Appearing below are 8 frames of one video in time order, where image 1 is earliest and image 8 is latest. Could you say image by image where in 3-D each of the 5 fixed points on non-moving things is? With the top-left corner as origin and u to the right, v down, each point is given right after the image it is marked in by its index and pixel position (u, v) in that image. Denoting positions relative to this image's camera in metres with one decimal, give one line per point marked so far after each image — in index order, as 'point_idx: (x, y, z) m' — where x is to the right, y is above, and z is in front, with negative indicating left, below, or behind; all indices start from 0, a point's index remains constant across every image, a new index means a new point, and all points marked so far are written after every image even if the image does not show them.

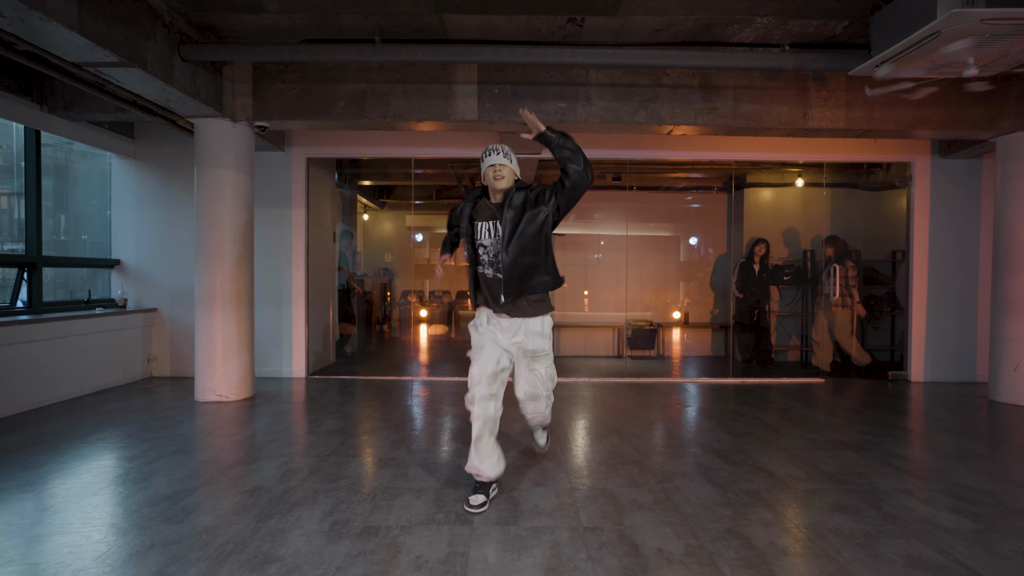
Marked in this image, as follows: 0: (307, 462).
0: (-1.1, -1.0, +3.8) m
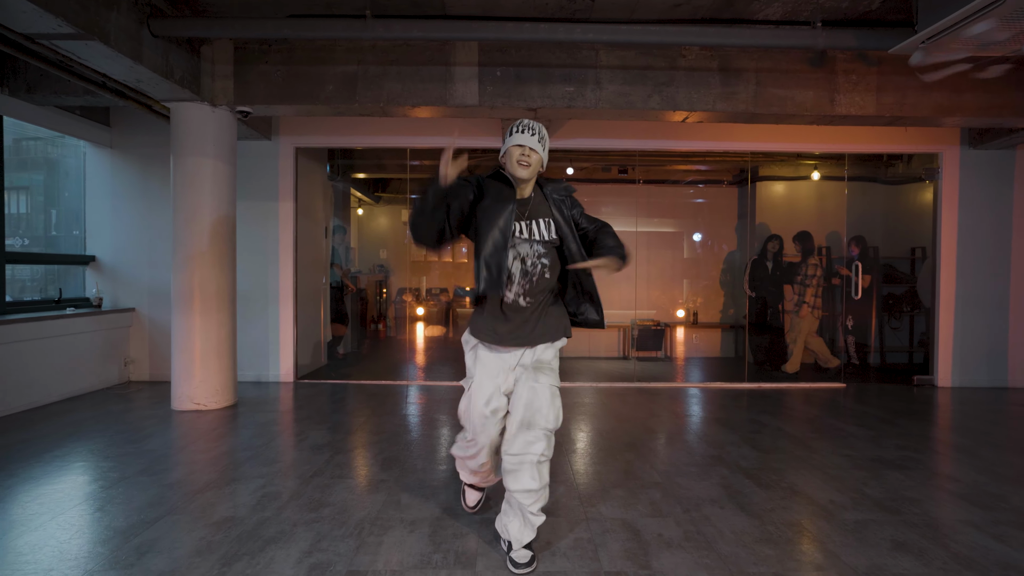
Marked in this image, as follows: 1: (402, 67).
0: (-1.1, -1.0, +3.4) m
1: (-0.8, +1.6, +5.0) m
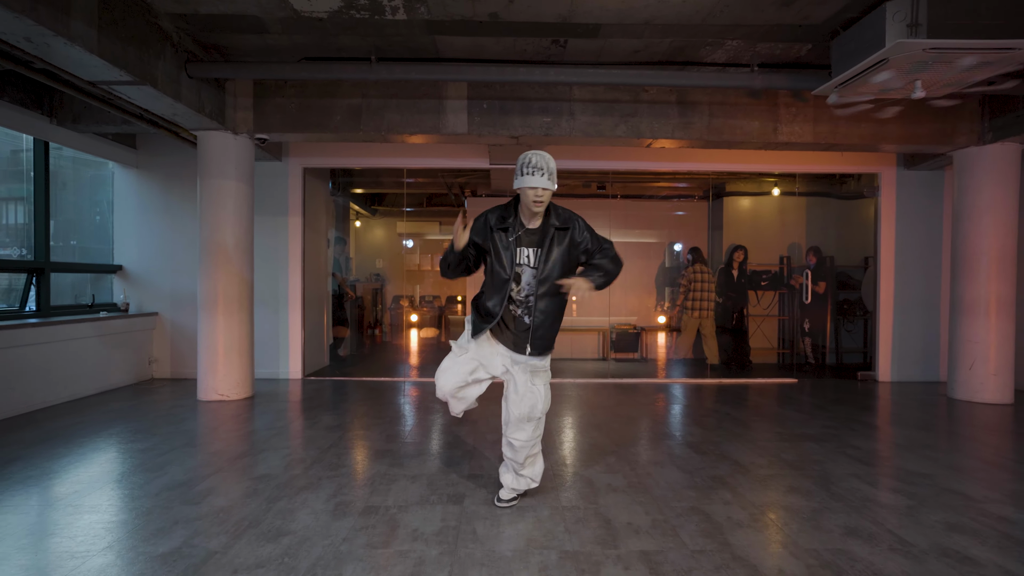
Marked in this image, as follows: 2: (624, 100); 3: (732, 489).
0: (-1.2, -1.0, +4.1) m
1: (-0.9, +1.5, +5.7) m
2: (+0.9, +1.6, +5.7) m
3: (+1.1, -1.0, +3.3) m
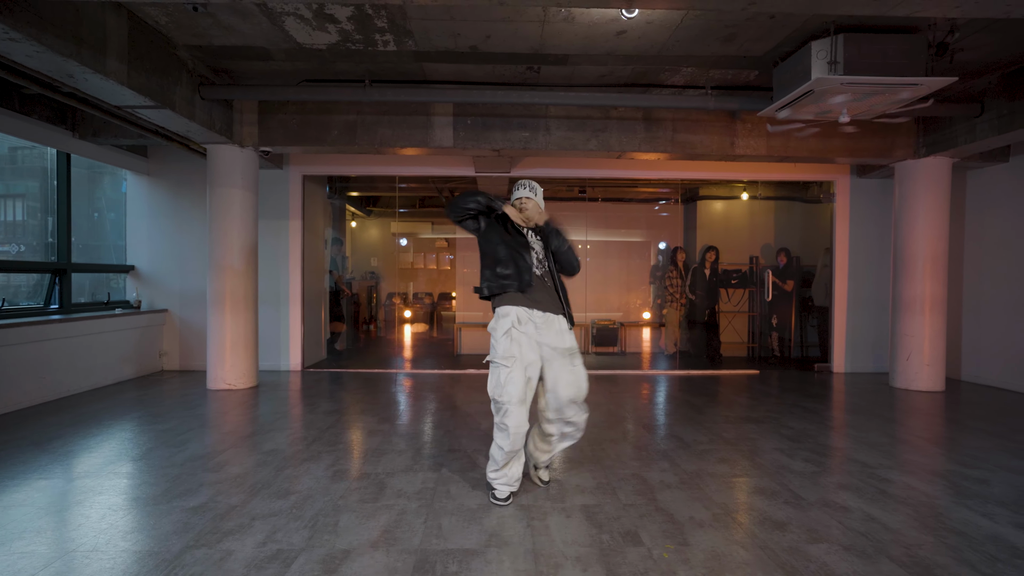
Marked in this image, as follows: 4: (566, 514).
0: (-1.4, -1.0, +4.6) m
1: (-1.1, +1.6, +6.3) m
2: (+0.8, +1.6, +6.3) m
3: (+0.9, -1.0, +3.9) m
4: (+0.2, -1.0, +3.0) m
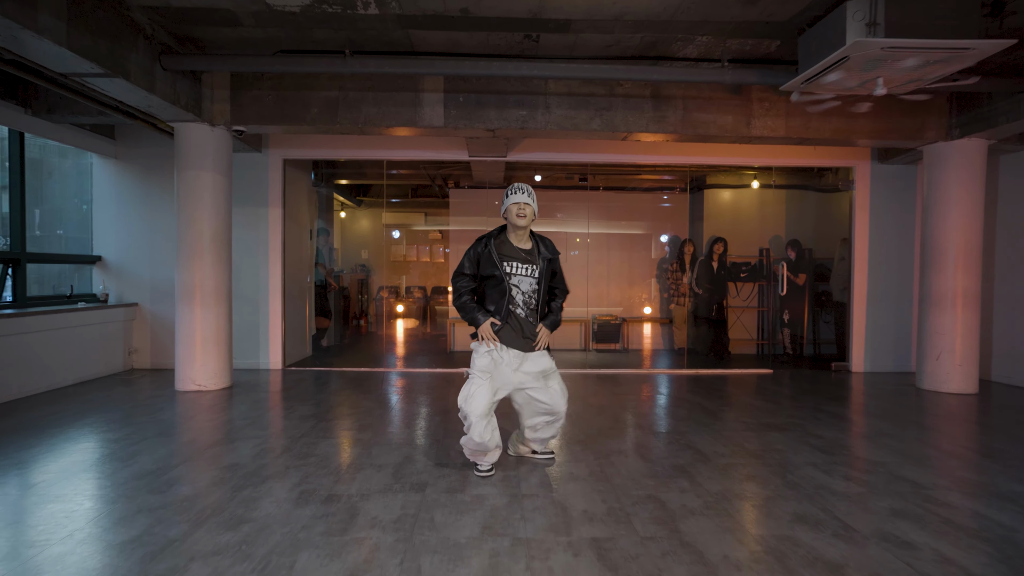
0: (-1.4, -0.9, +4.1) m
1: (-1.1, +1.6, +5.7) m
2: (+0.7, +1.6, +5.8) m
3: (+0.9, -0.9, +3.4) m
4: (+0.2, -0.9, +2.5) m
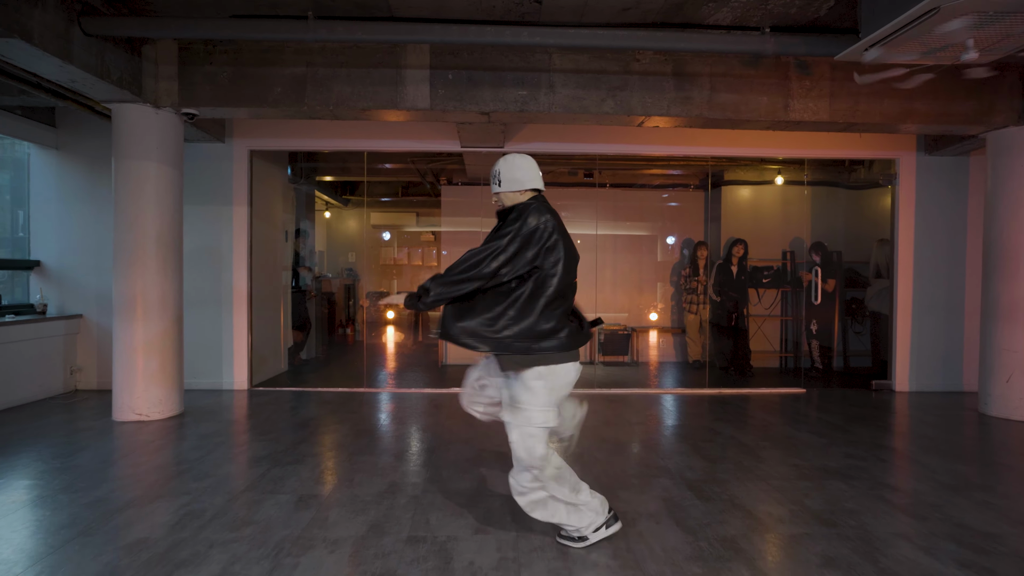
0: (-1.4, -1.0, +3.3) m
1: (-1.1, +1.5, +4.9) m
2: (+0.7, +1.6, +4.9) m
3: (+0.9, -1.0, +2.6) m
4: (+0.2, -1.0, +1.6) m
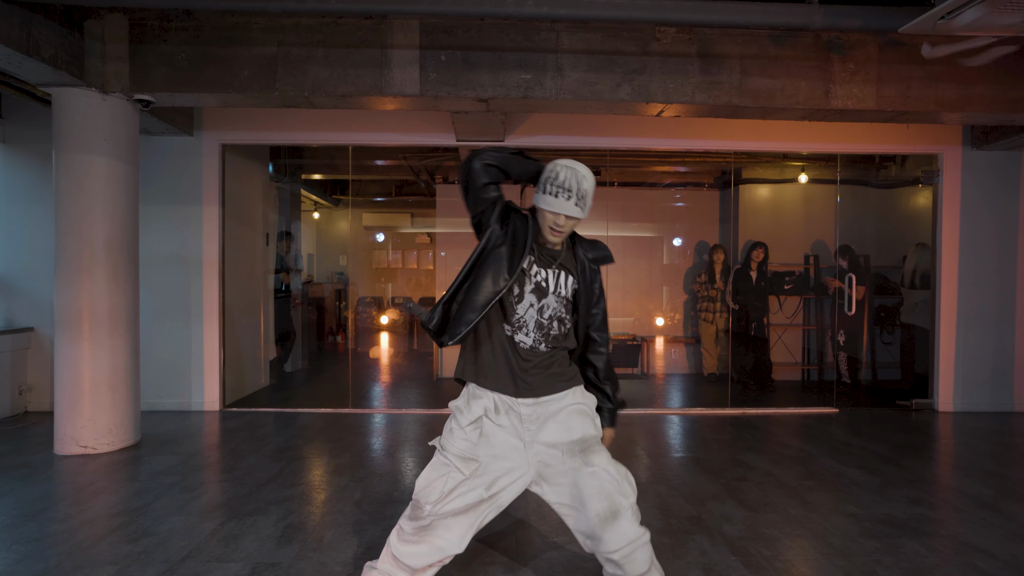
0: (-1.4, -1.1, +2.6) m
1: (-1.1, +1.5, +4.3) m
2: (+0.7, +1.5, +4.3) m
3: (+0.9, -1.1, +1.9) m
4: (+0.2, -1.1, +1.0) m
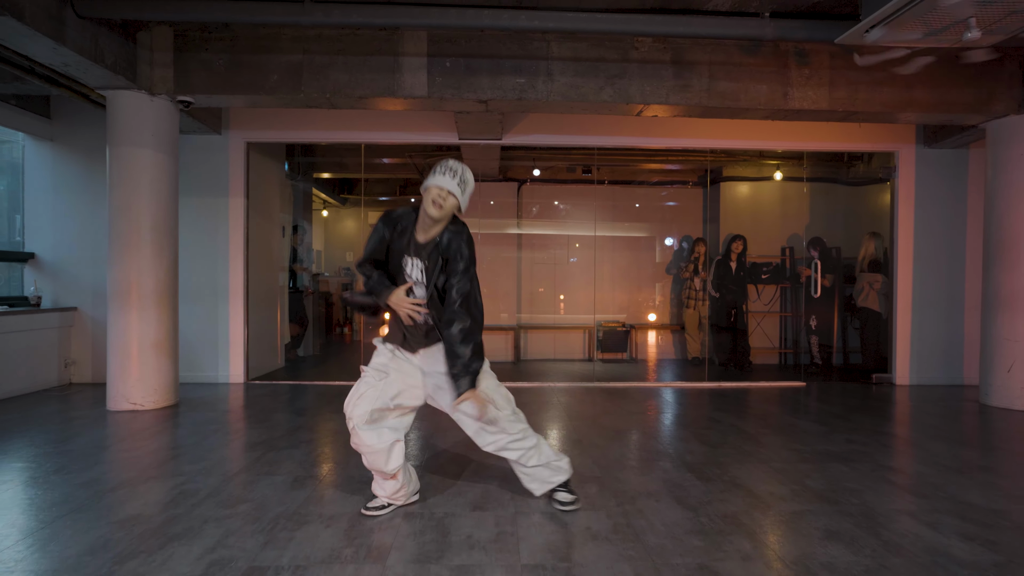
0: (-1.4, -0.9, +3.2) m
1: (-1.1, +1.6, +4.9) m
2: (+0.7, +1.6, +4.9) m
3: (+0.9, -0.9, +2.5) m
4: (+0.2, -0.9, +1.6) m
